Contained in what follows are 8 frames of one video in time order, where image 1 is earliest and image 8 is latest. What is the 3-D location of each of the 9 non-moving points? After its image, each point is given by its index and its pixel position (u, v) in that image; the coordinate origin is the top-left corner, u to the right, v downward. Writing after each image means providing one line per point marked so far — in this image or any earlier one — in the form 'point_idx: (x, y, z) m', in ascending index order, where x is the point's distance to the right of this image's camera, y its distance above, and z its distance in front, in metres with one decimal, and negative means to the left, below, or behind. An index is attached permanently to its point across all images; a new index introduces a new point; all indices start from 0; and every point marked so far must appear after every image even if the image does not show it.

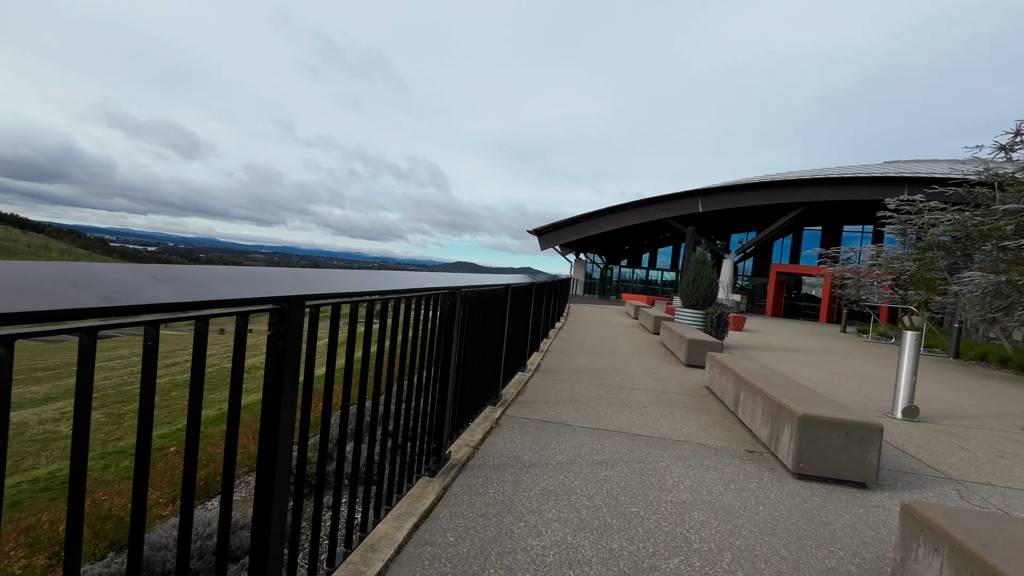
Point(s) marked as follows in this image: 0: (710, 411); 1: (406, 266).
0: (+2.4, -1.5, +6.0) m
1: (-1.7, +0.4, +8.3) m
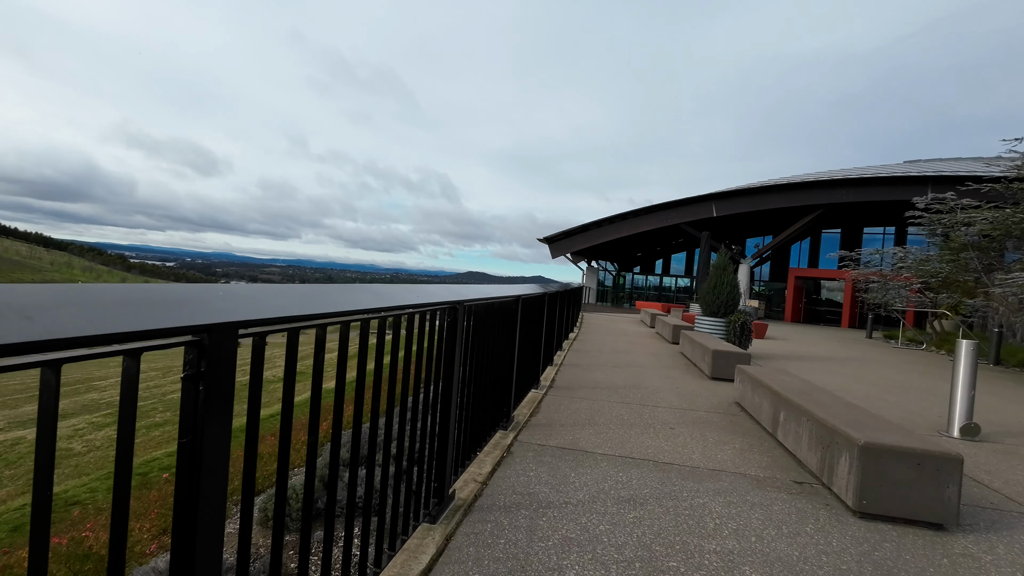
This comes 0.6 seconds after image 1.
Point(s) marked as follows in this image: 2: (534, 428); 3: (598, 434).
0: (+2.6, -1.6, +5.4) m
1: (-1.6, +0.2, +7.9) m
2: (+0.2, -1.5, +5.1) m
3: (+0.9, -1.5, +5.1) m
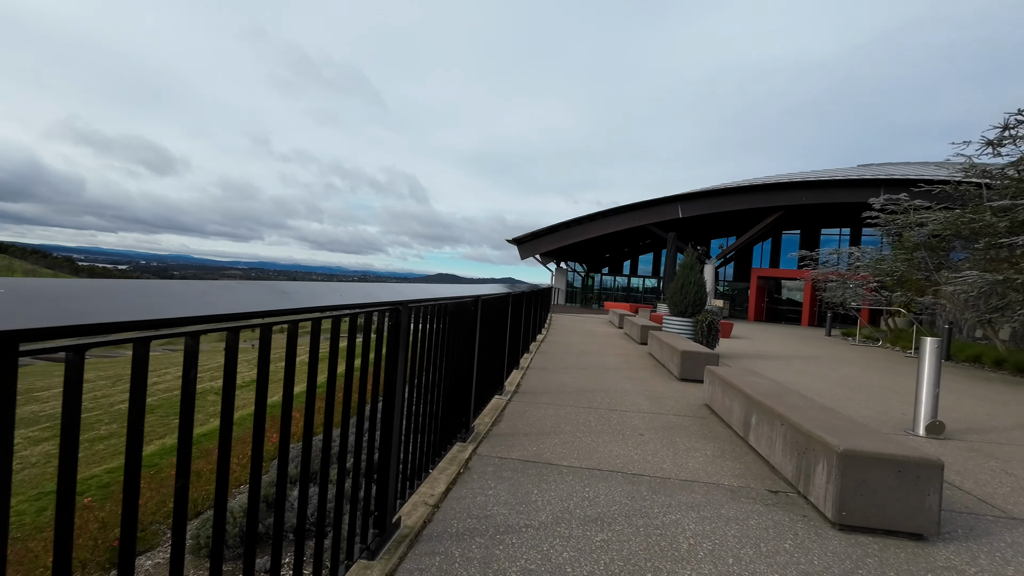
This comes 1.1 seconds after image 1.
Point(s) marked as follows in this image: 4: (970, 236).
0: (+2.2, -1.6, +5.2) m
1: (-2.1, +0.1, +7.4) m
2: (-0.2, -1.5, +4.8) m
3: (+0.5, -1.5, +4.8) m
4: (+12.4, +1.4, +13.2) m
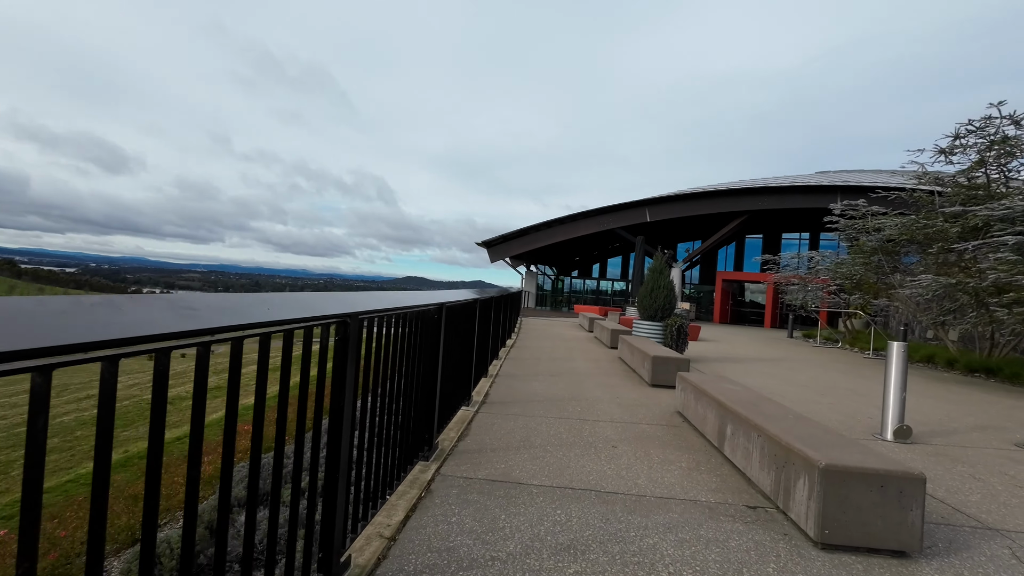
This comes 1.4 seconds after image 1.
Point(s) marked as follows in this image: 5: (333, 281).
0: (+1.8, -1.7, +5.0) m
1: (-2.6, +0.1, +7.0) m
2: (-0.5, -1.5, +4.4) m
3: (+0.2, -1.6, +4.5) m
4: (+11.6, +1.3, +13.6) m
5: (-3.1, +0.1, +8.7) m
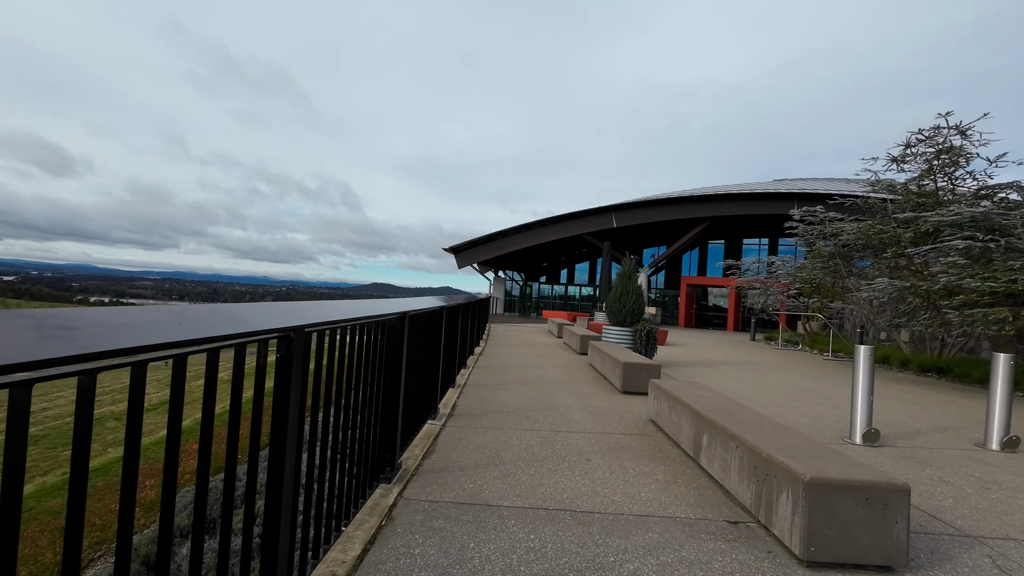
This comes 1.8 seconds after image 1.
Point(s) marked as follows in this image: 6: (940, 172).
0: (+1.5, -1.7, +4.9) m
1: (-3.0, -0.1, +6.5) m
2: (-0.7, -1.6, +4.1) m
3: (-0.1, -1.6, +4.2) m
4: (+10.7, +1.2, +14.1) m
5: (-3.7, 0.0, +8.2) m
6: (+11.4, +3.1, +12.9) m
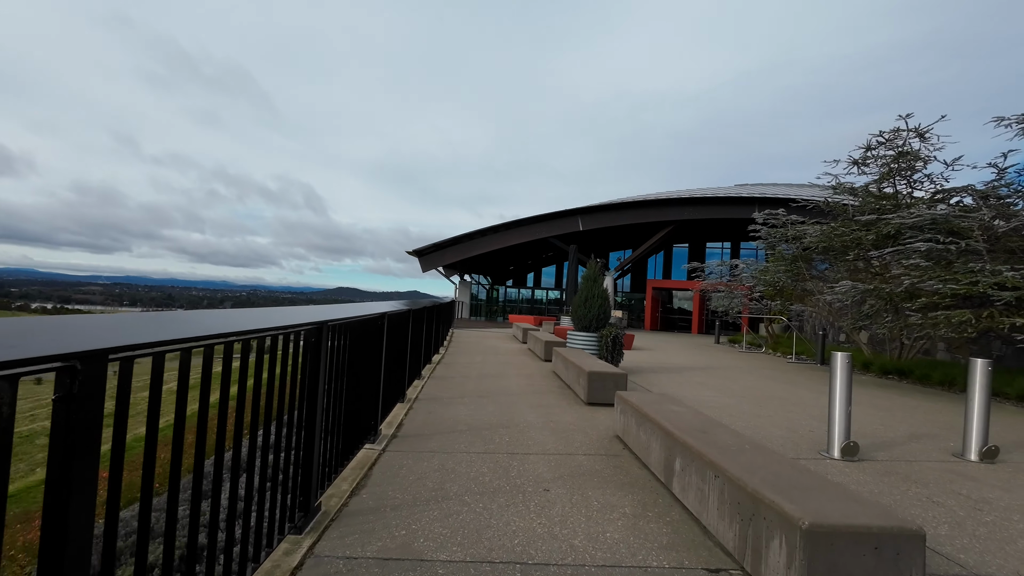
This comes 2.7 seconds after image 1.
0: (+1.1, -1.7, +4.3) m
1: (-3.6, -0.1, +5.7) m
2: (-1.1, -1.6, +3.4) m
3: (-0.5, -1.7, +3.5) m
4: (+9.6, +1.2, +14.1) m
5: (-4.3, -0.1, +7.3) m
6: (+10.3, +3.0, +13.0) m
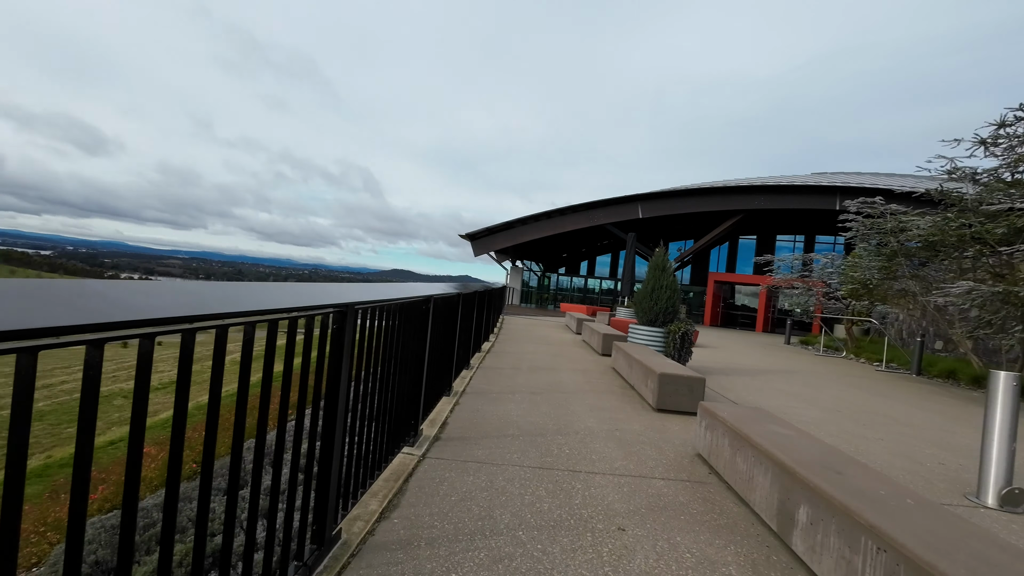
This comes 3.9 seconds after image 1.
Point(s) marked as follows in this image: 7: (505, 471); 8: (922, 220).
0: (+1.5, -1.7, +3.3) m
1: (-2.9, +0.2, +5.1) m
2: (-0.8, -1.5, +2.7) m
3: (-0.1, -1.5, +2.7) m
4: (+11.1, +1.1, +12.2) m
5: (-3.5, +0.3, +6.8) m
6: (+11.8, +2.9, +10.9) m
7: (-0.1, -1.5, +4.1) m
8: (+11.2, +1.8, +13.3) m
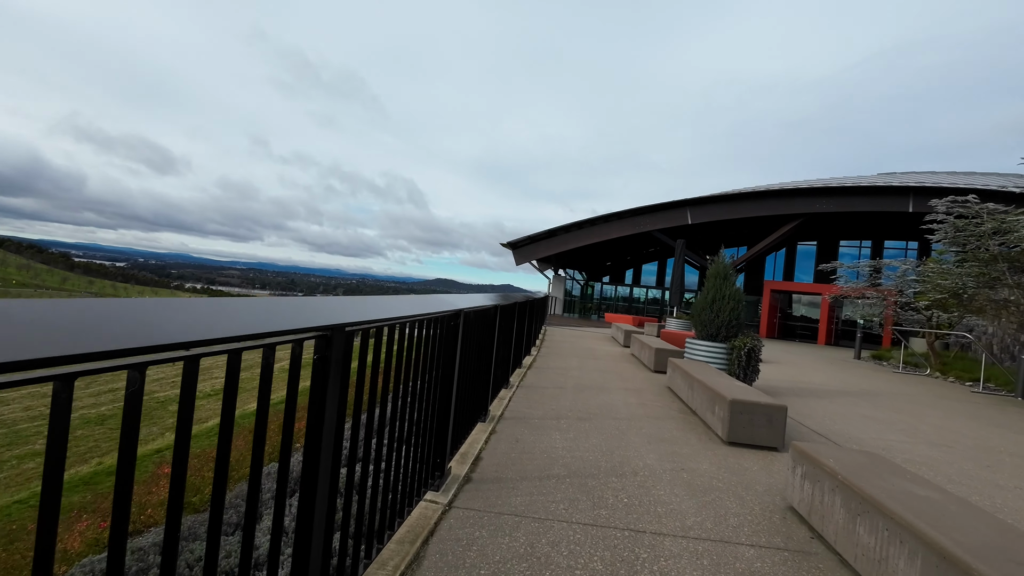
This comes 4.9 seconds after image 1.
0: (+1.8, -1.7, +2.4) m
1: (-2.5, +0.1, +4.6) m
2: (-0.6, -1.6, +1.9) m
3: (+0.1, -1.6, +1.9) m
4: (+12.1, +0.9, +10.4) m
5: (-2.9, +0.1, +6.3) m
6: (+12.7, +2.7, +9.1) m
7: (+0.2, -1.6, +3.3) m
8: (+12.3, +1.6, +11.5) m
